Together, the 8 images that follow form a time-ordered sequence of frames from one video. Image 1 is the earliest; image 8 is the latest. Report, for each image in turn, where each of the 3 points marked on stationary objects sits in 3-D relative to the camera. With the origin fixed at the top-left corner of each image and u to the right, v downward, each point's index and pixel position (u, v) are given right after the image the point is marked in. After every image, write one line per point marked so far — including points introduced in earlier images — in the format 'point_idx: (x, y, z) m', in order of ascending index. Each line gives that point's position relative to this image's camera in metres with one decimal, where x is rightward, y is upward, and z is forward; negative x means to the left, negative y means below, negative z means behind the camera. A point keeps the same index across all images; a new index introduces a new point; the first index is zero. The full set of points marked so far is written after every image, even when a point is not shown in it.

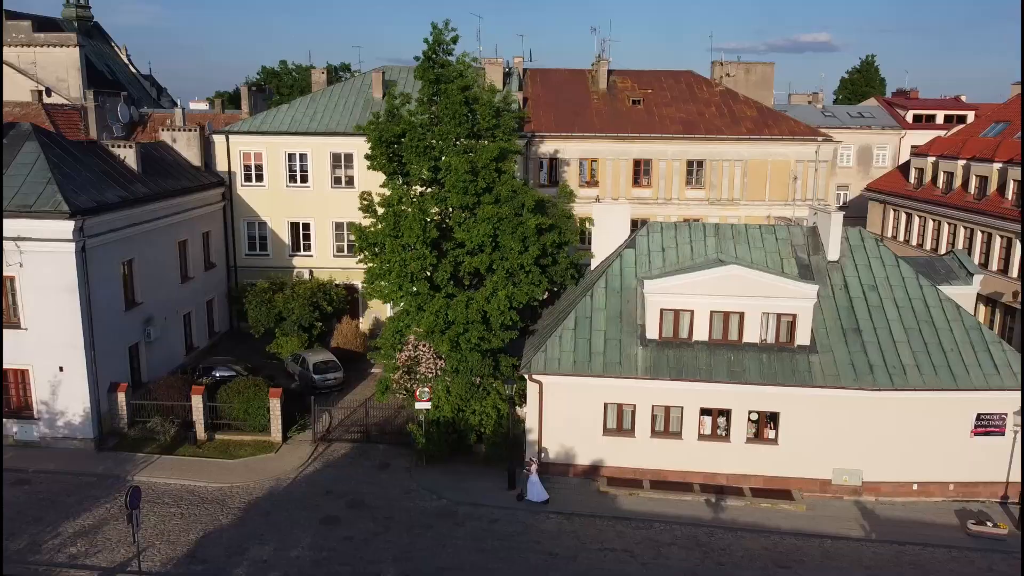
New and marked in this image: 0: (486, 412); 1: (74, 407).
0: (-0.6, -2.8, +18.2) m
1: (-10.3, -2.8, +19.0) m
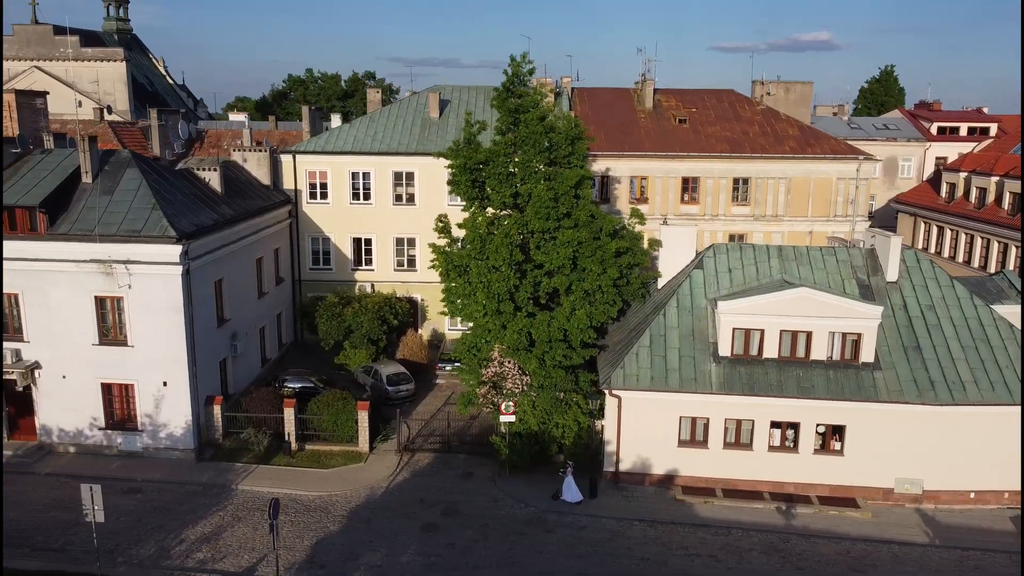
0: (+1.3, -3.2, +19.3) m
1: (-8.3, -3.3, +20.1) m
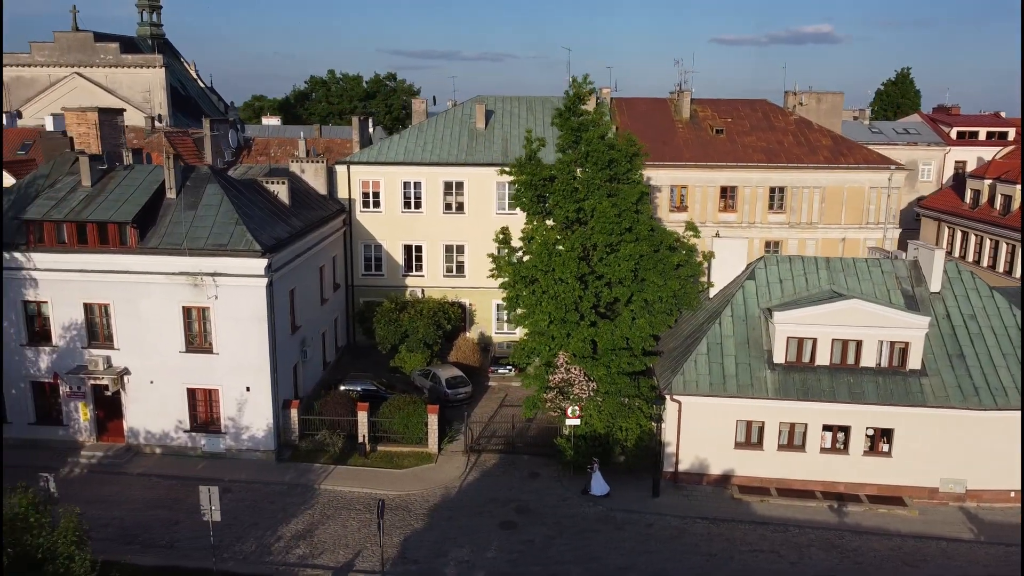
0: (+3.0, -3.5, +20.5) m
1: (-6.7, -3.5, +21.3) m
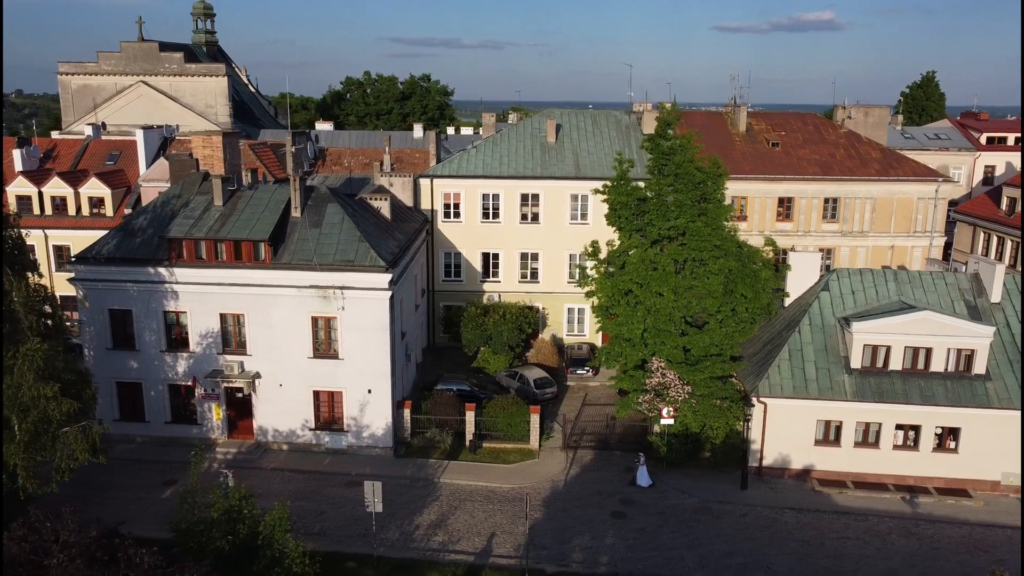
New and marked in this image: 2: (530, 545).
0: (+5.8, -3.9, +22.6) m
1: (-3.9, -3.9, +23.4) m
2: (+0.4, -6.1, +19.3) m
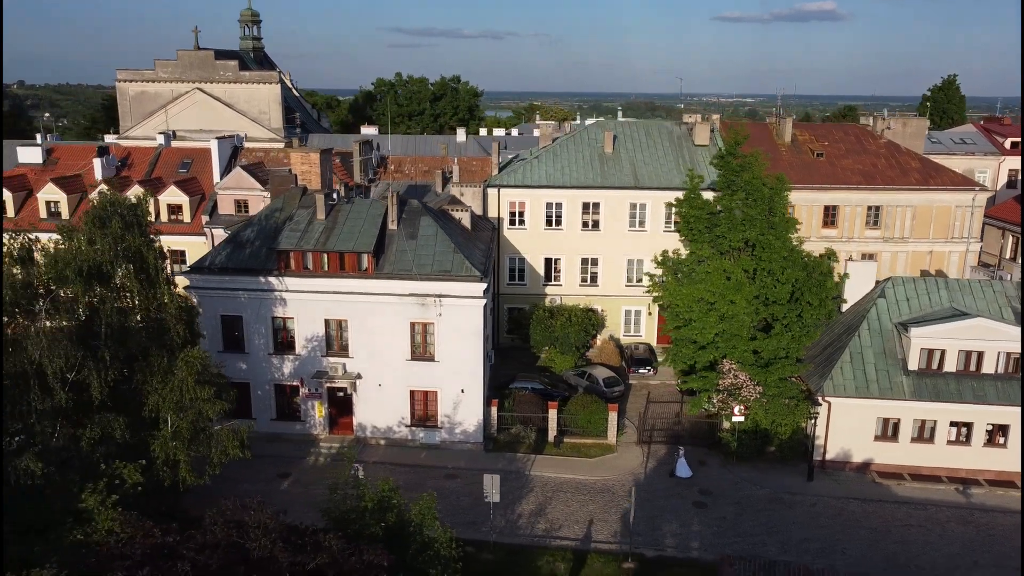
0: (+8.3, -4.1, +24.5) m
1: (-1.3, -4.1, +25.3) m
2: (+3.0, -6.4, +21.3) m
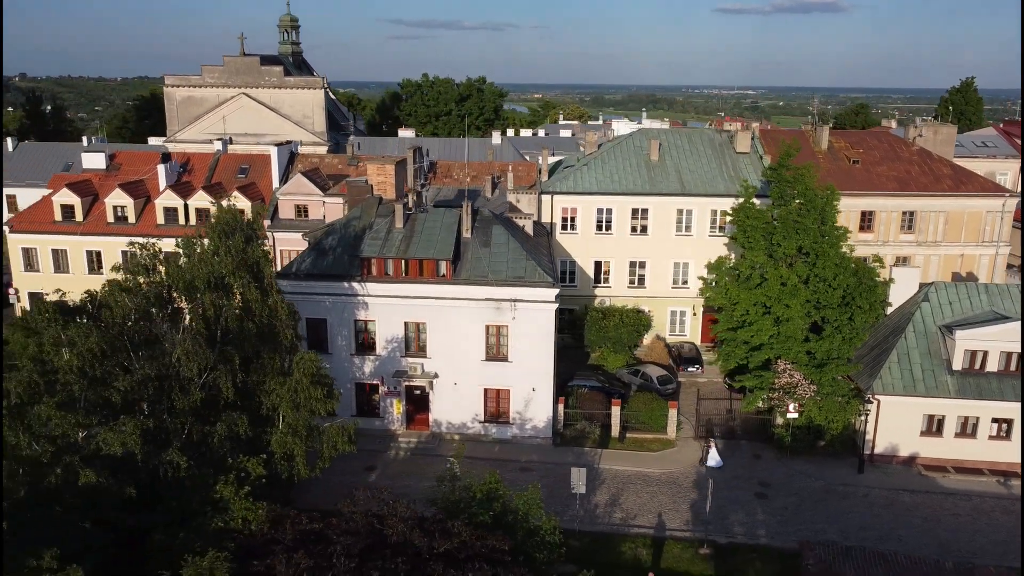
0: (+10.6, -4.3, +26.2) m
1: (+0.9, -4.2, +27.0) m
2: (+5.2, -6.6, +23.0) m
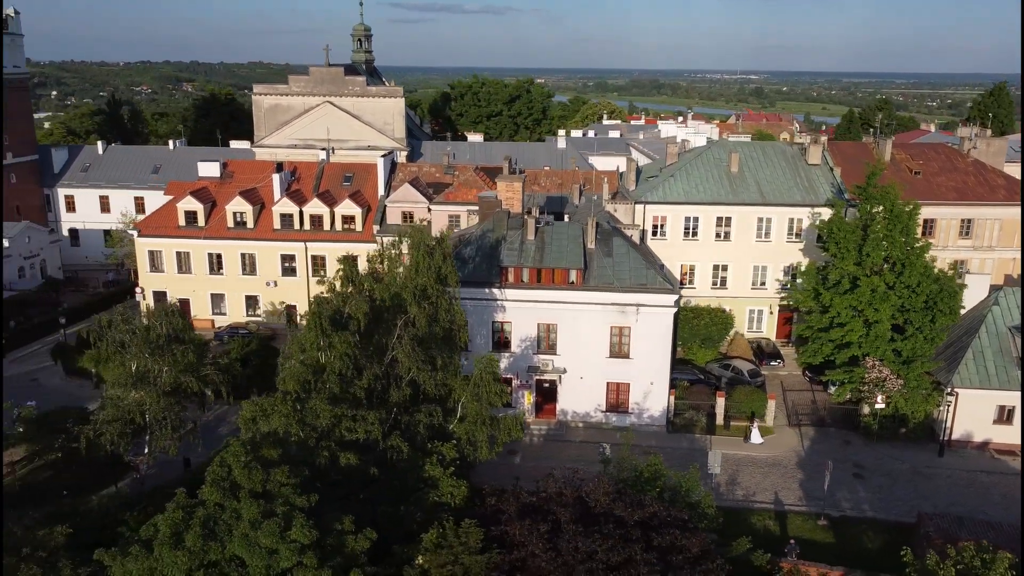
0: (+15.1, -4.5, +29.8) m
1: (+5.4, -4.4, +30.6) m
2: (+9.7, -6.9, +26.6) m
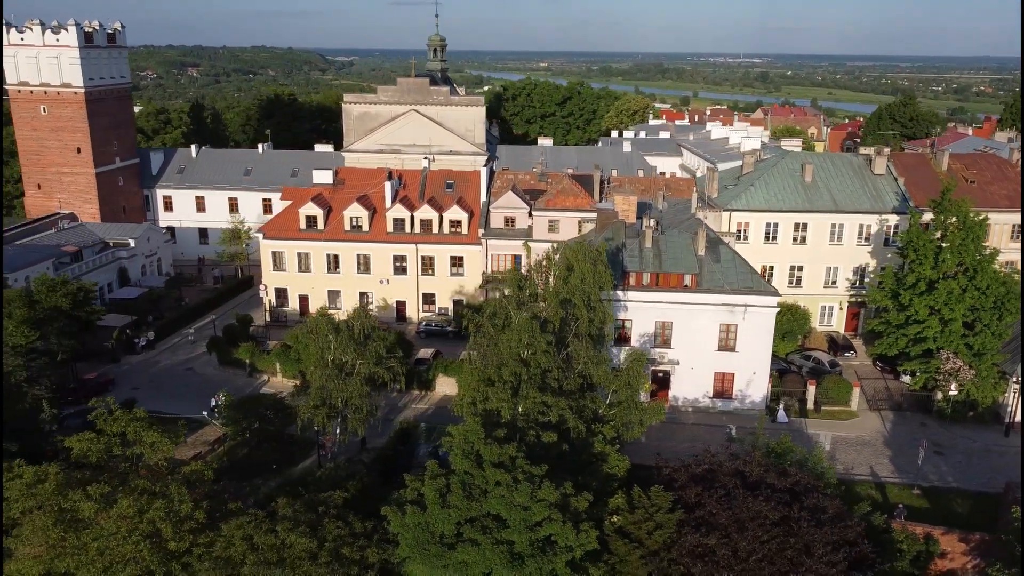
0: (+20.2, -4.6, +34.2) m
1: (+10.6, -4.5, +35.0) m
2: (+14.9, -7.0, +31.1) m
